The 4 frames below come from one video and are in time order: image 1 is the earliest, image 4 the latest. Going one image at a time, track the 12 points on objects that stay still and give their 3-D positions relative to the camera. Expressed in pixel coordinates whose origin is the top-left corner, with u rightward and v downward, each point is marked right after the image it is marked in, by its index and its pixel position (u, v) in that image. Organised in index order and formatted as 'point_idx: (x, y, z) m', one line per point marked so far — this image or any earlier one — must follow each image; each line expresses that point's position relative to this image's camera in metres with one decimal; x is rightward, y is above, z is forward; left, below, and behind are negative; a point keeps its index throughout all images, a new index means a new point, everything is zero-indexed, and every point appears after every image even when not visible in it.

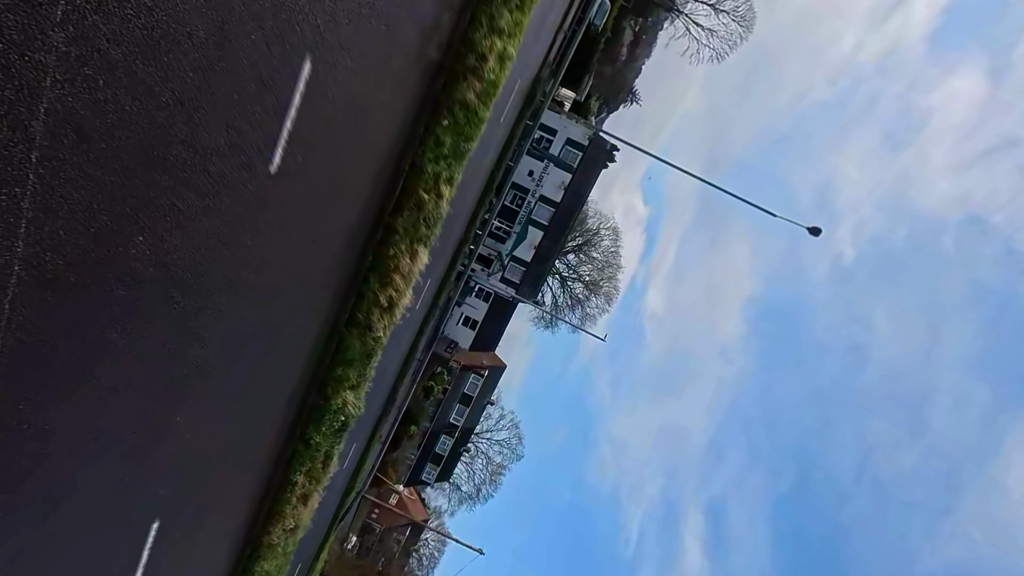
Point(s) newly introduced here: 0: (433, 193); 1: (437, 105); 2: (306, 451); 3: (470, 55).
0: (-1.3, +1.6, +8.6) m
1: (-1.2, +2.8, +8.0) m
2: (-3.7, -2.9, +9.4) m
3: (-0.6, +3.5, +7.8) m
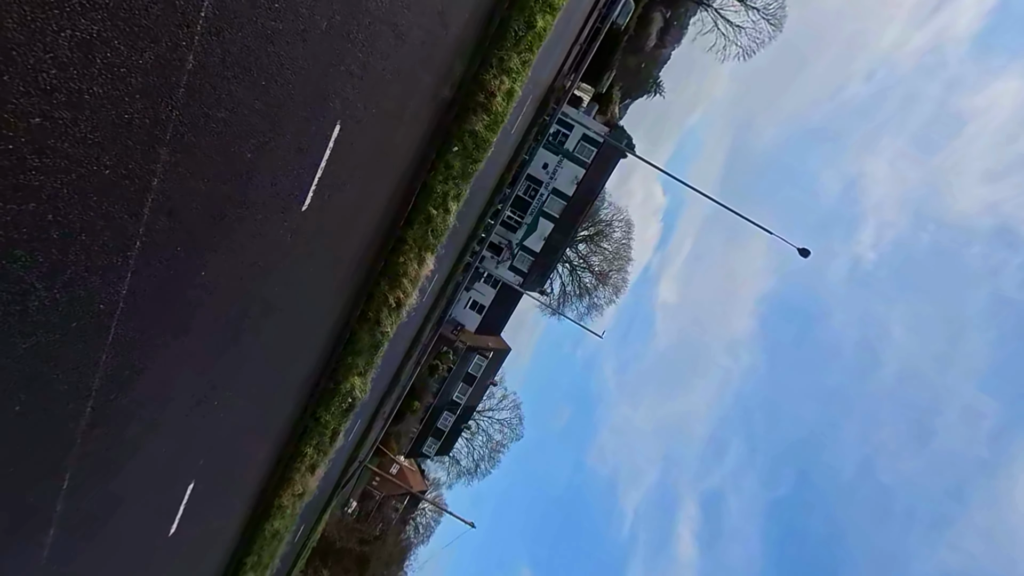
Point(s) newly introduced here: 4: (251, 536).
0: (-1.3, +1.5, +9.6) m
1: (-1.1, +2.7, +9.0) m
2: (-4.0, -2.8, +10.6) m
3: (-0.5, +3.3, +8.7) m
4: (-5.6, -5.4, +11.1) m
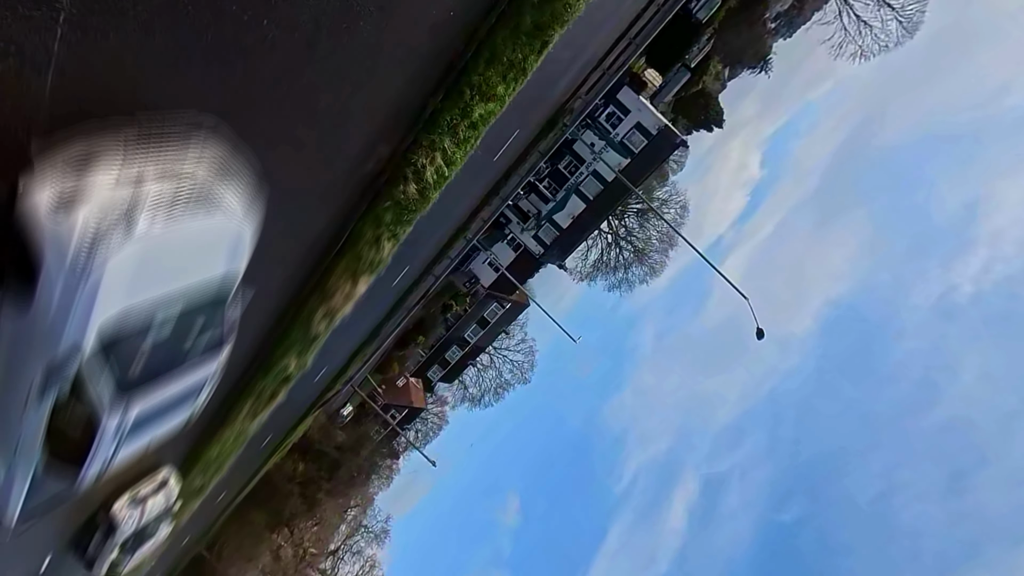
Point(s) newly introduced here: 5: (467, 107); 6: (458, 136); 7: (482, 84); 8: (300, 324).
0: (-2.9, +0.8, +10.7) m
1: (-2.6, +1.8, +9.9) m
2: (-6.5, -2.5, +12.6) m
3: (-1.9, +2.3, +9.5) m
4: (-8.5, -4.6, +13.5) m
5: (-0.8, +3.3, +9.1) m
6: (-1.0, +2.8, +9.5) m
7: (-0.5, +3.8, +9.6) m
8: (-4.8, -0.8, +11.5) m
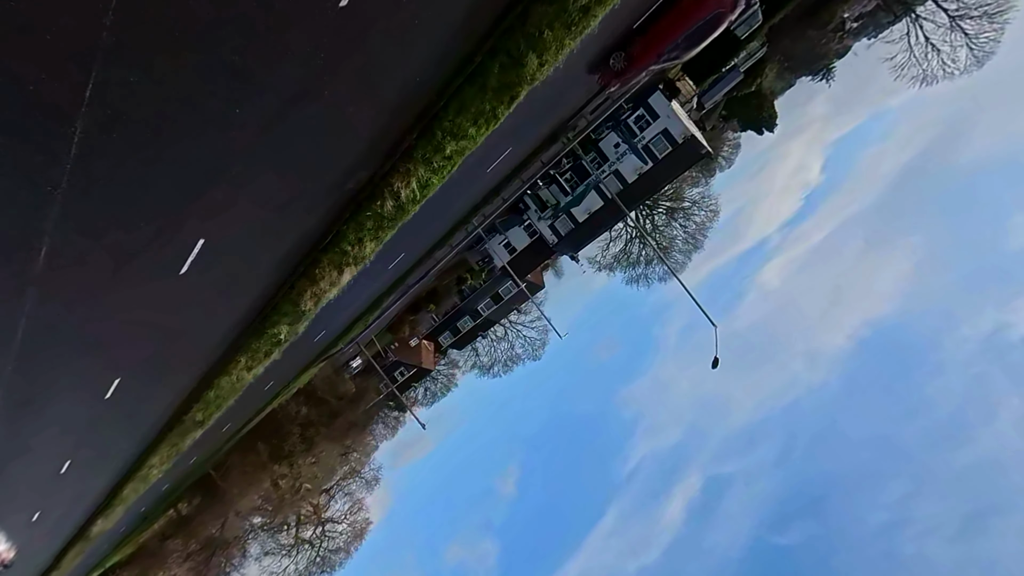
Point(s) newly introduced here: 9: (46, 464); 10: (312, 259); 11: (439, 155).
0: (-3.8, +1.0, +12.3) m
1: (-3.4, +1.9, +11.4) m
2: (-7.6, -1.8, +14.6) m
3: (-2.6, +2.2, +11.0) m
4: (-9.9, -3.4, +15.7) m
5: (-1.4, +3.0, +10.5) m
6: (-1.6, +2.6, +10.9) m
7: (-1.1, +3.5, +10.9) m
8: (-5.8, -0.3, +13.3) m
9: (-11.0, -4.1, +12.1) m
10: (-4.9, +0.7, +12.5) m
11: (-1.5, +2.8, +10.6) m
